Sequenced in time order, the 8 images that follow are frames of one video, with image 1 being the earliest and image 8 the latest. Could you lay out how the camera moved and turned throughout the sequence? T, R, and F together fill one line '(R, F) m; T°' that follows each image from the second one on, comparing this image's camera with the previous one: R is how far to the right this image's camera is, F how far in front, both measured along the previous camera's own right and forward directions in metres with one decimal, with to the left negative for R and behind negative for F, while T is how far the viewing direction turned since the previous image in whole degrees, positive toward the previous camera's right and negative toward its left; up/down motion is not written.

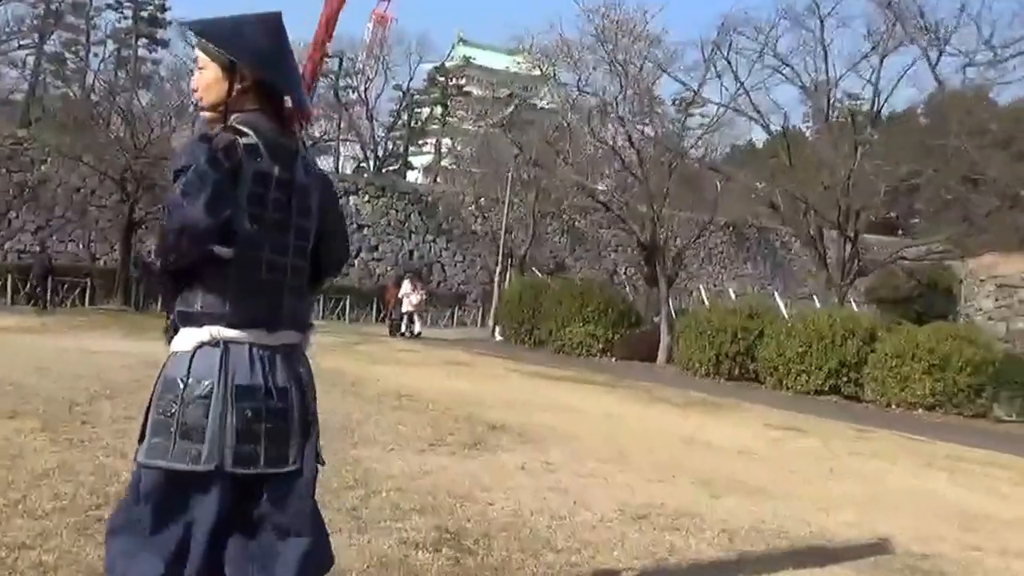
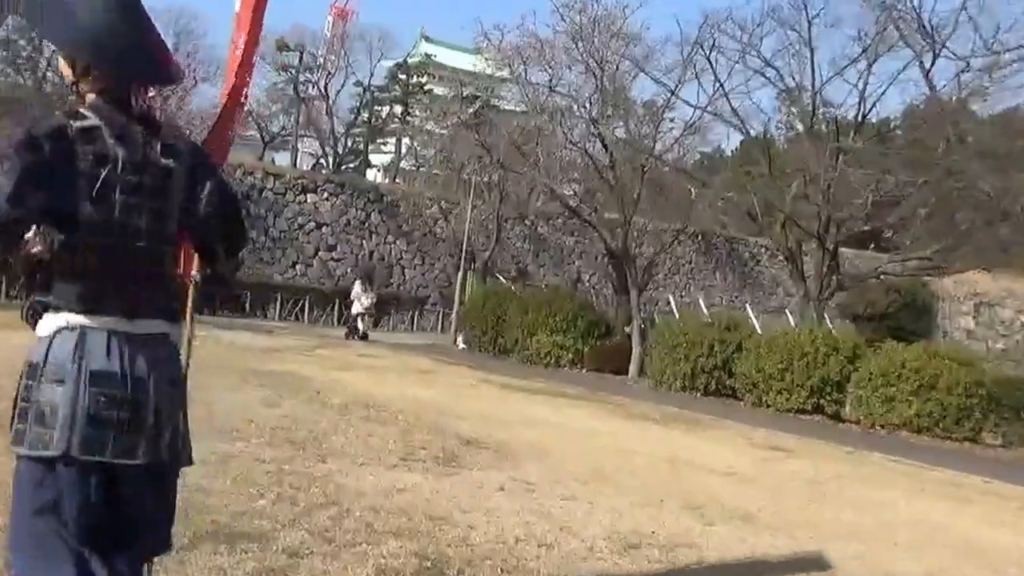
(-0.2, +0.5) m; +2°
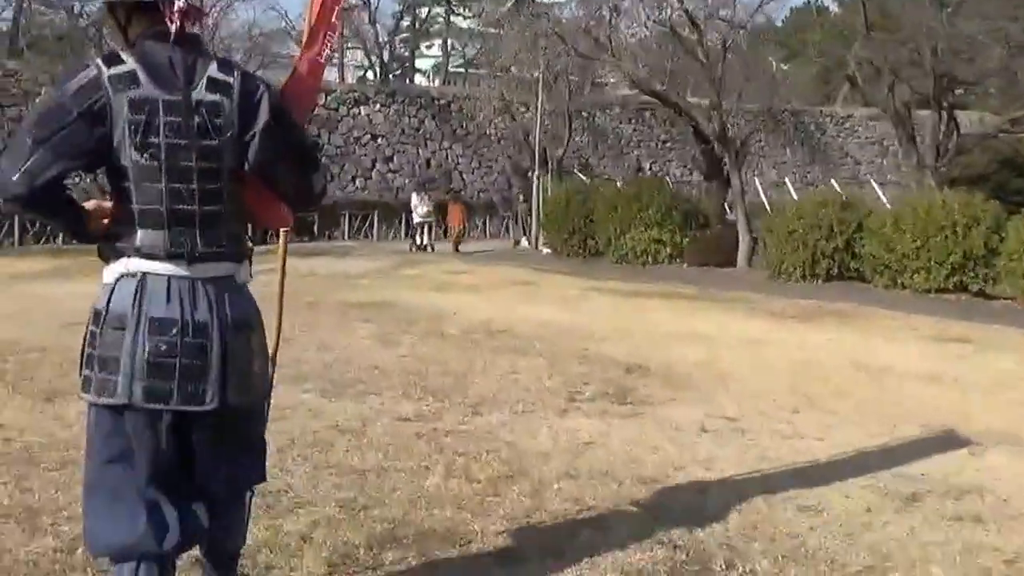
(-0.7, +1.4) m; -2°
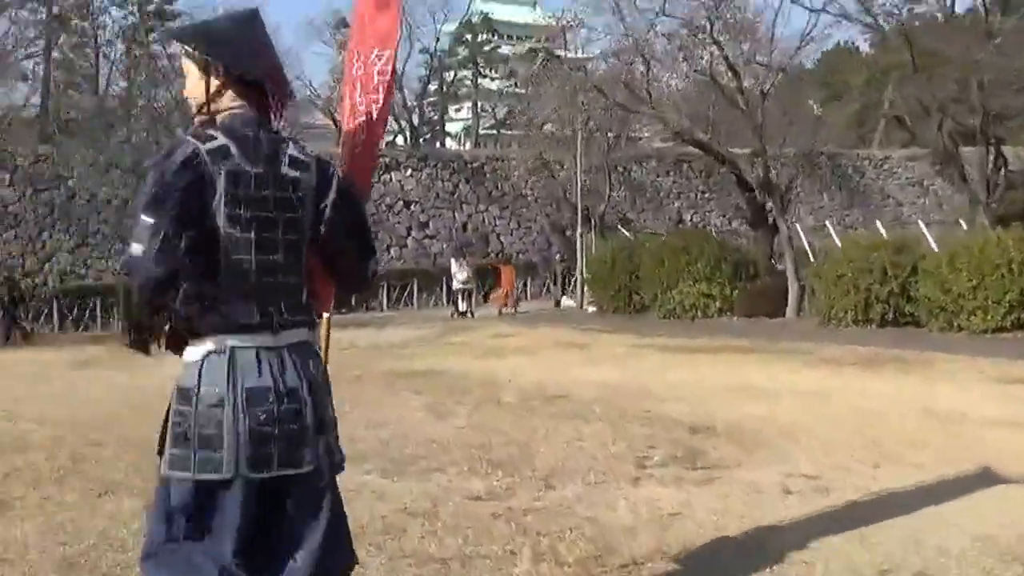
(-0.1, +0.2) m; -2°
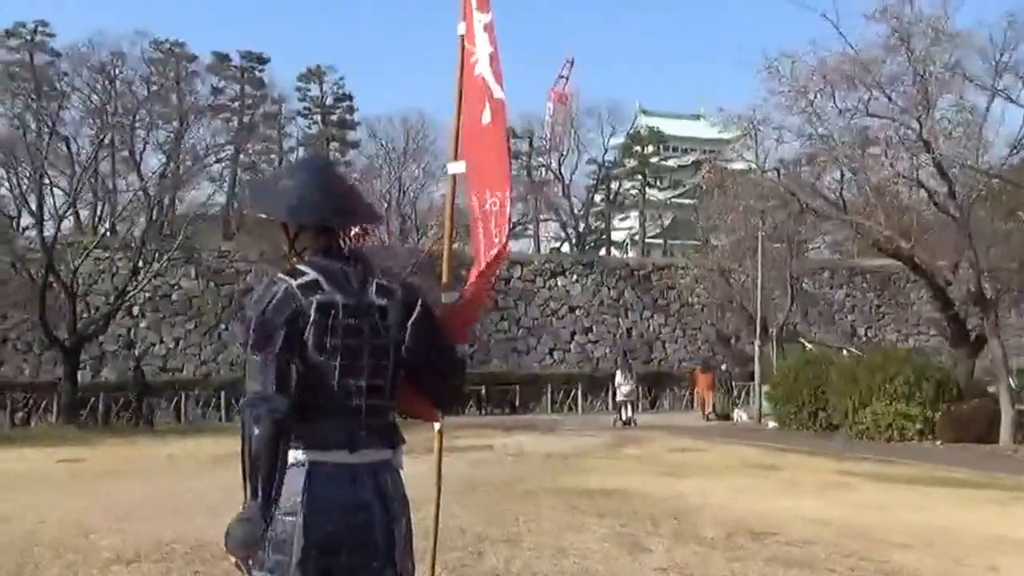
(-0.4, +1.0) m; -7°
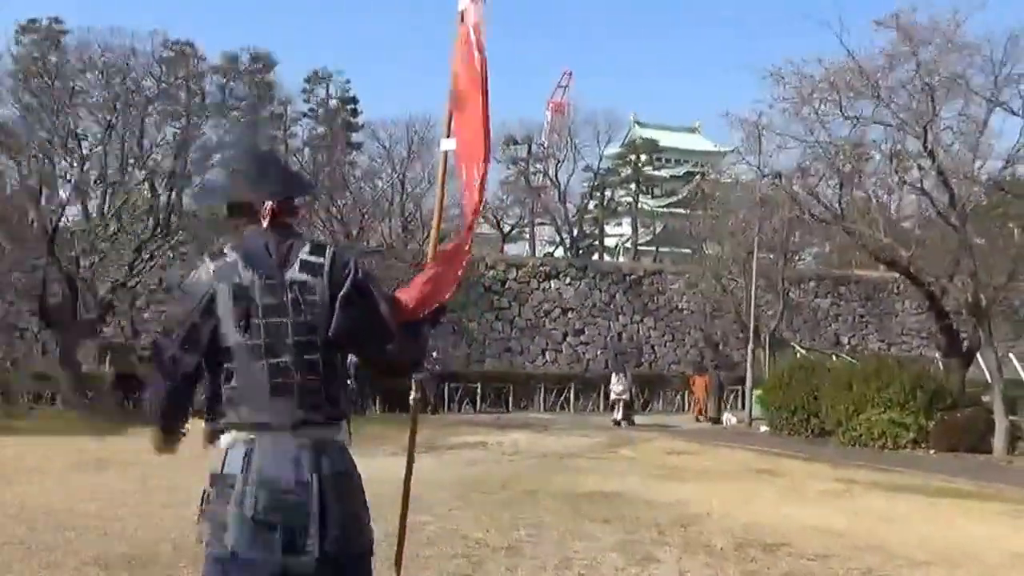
(-0.2, 0.0) m; +1°
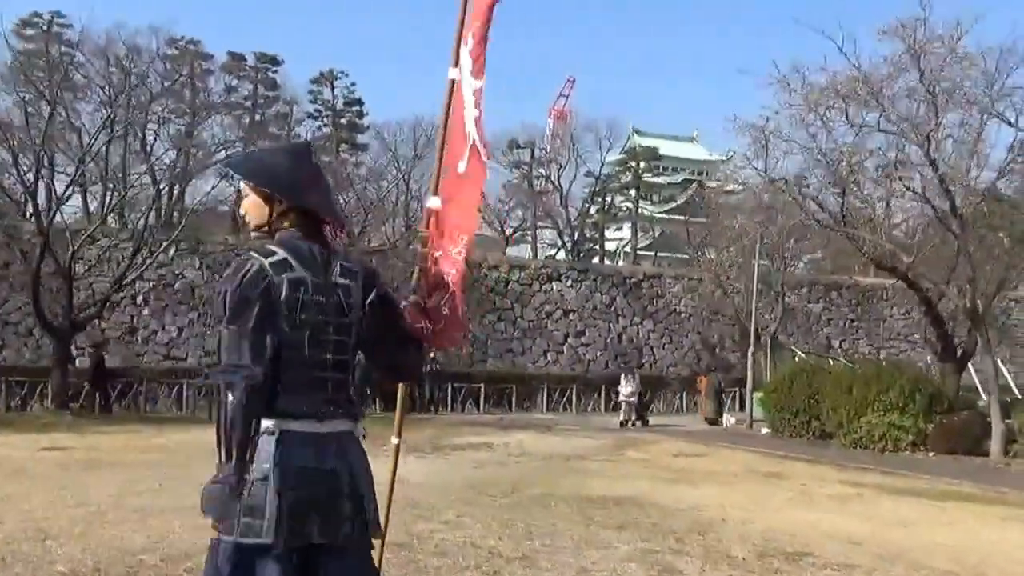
(-0.3, -0.2) m; 0°
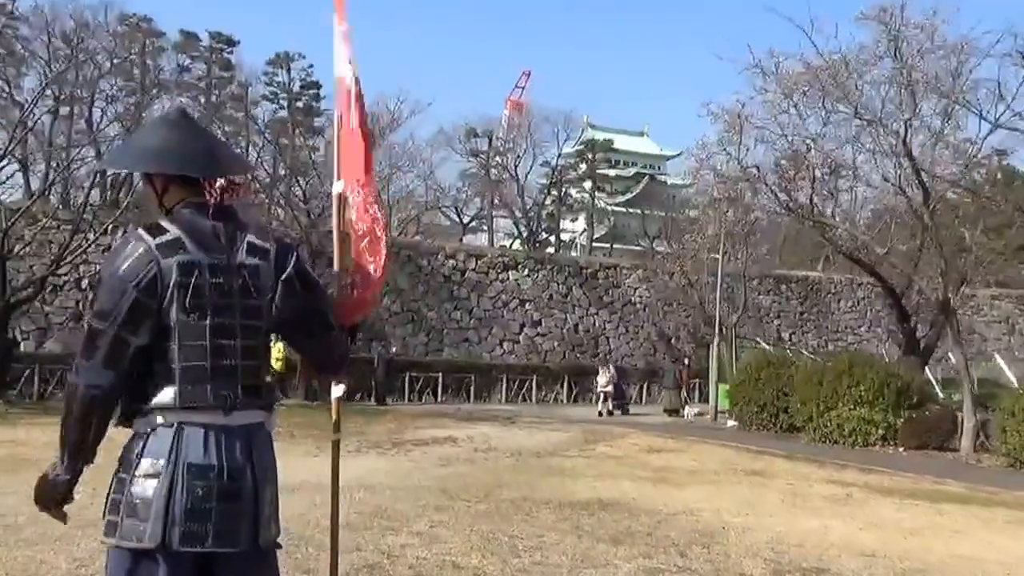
(-0.4, +0.5) m; +3°
